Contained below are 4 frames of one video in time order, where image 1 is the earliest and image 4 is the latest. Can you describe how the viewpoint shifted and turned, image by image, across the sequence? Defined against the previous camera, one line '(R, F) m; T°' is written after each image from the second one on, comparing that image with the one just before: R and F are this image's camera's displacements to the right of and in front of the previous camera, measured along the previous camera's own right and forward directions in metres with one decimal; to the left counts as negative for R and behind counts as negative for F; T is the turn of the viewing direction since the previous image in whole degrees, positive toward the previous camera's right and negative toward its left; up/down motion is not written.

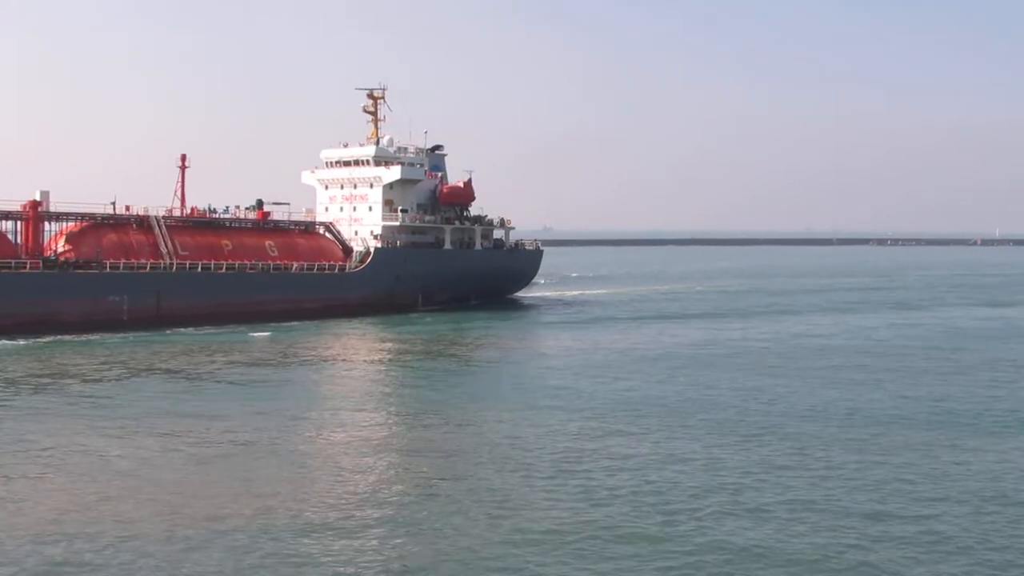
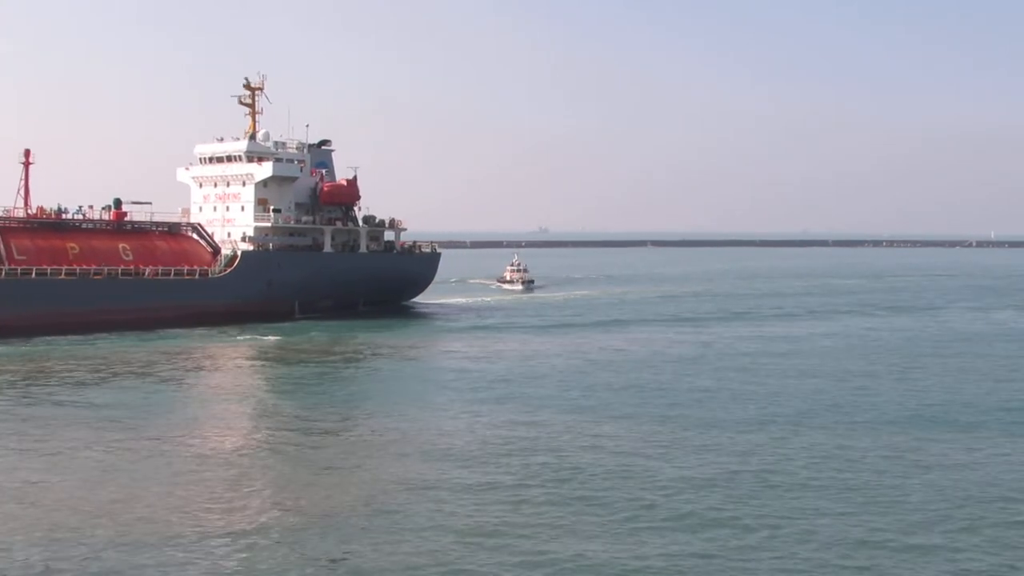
(-0.3, +1.8) m; +7°
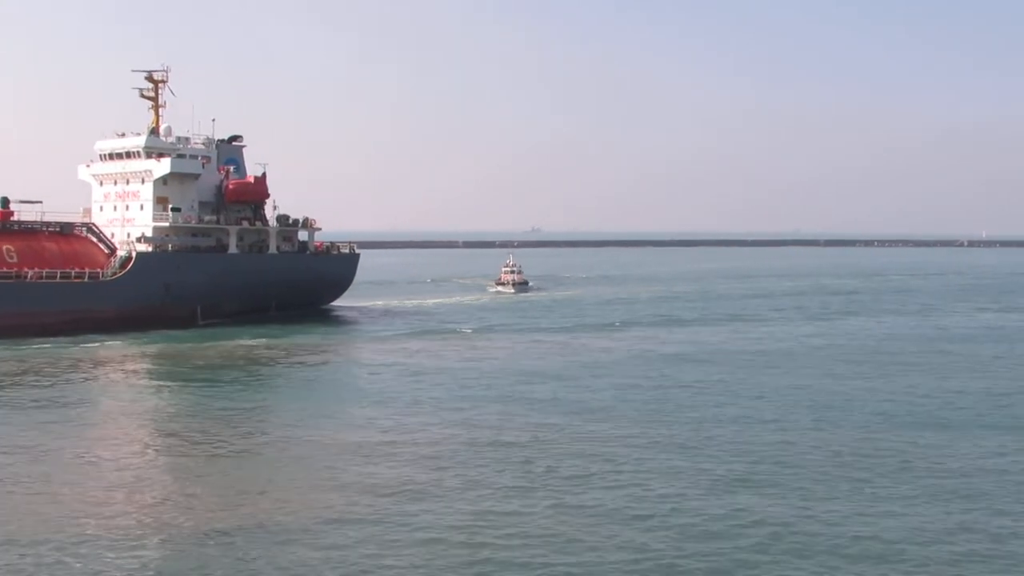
(-0.6, +0.7) m; +6°
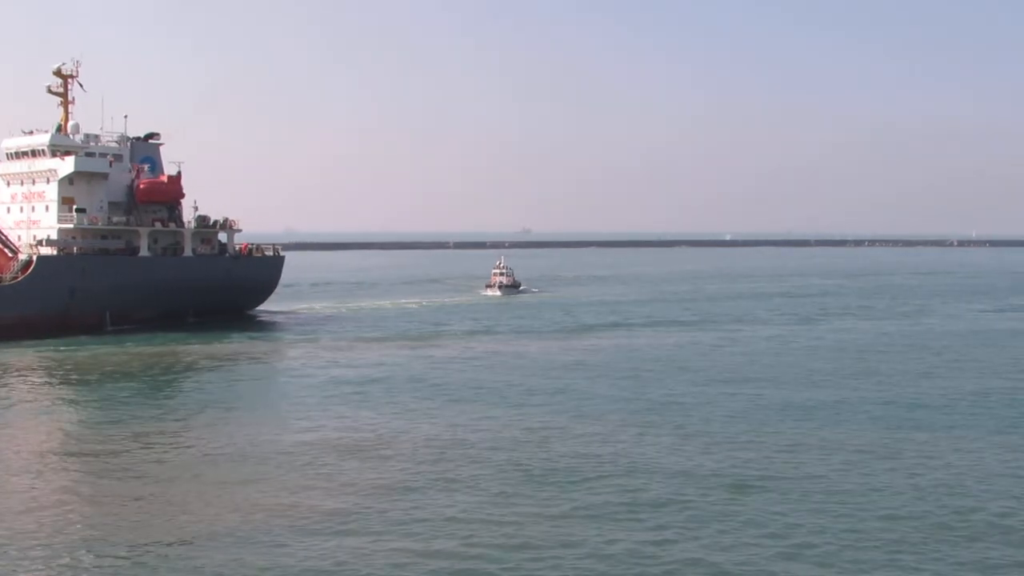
(-0.5, +0.3) m; +5°
